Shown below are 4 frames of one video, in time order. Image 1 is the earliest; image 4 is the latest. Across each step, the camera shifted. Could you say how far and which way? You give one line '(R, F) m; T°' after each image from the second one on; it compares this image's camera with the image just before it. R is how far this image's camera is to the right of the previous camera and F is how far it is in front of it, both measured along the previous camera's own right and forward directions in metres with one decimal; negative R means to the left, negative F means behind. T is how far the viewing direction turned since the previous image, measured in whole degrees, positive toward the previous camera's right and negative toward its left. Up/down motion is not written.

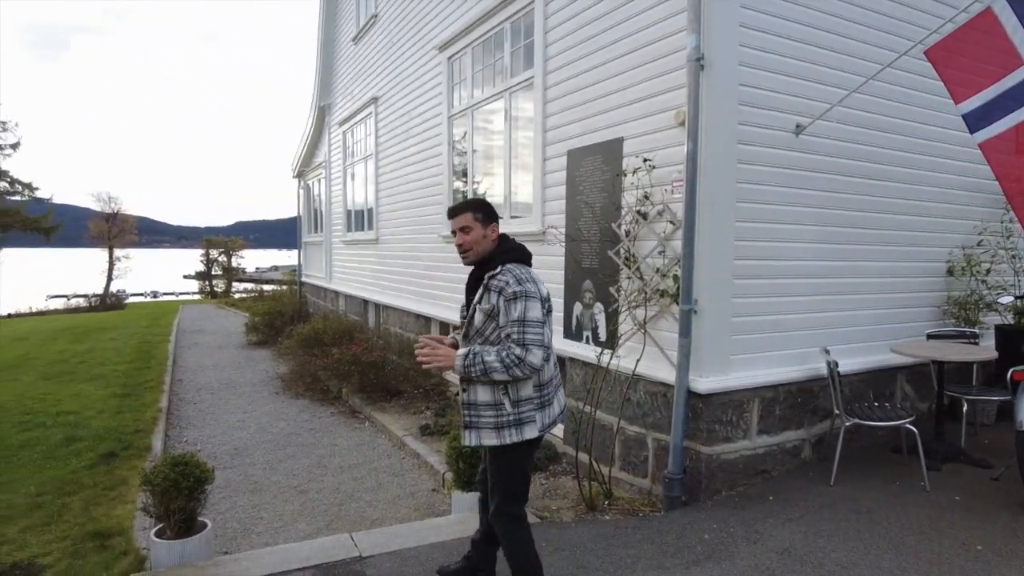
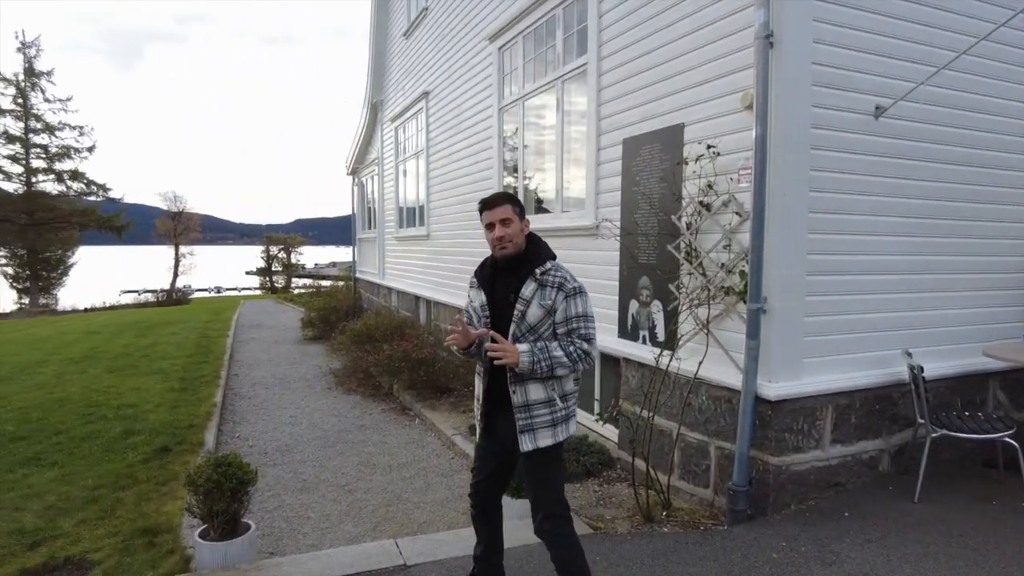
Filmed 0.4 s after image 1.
(0.0, +0.2) m; -5°
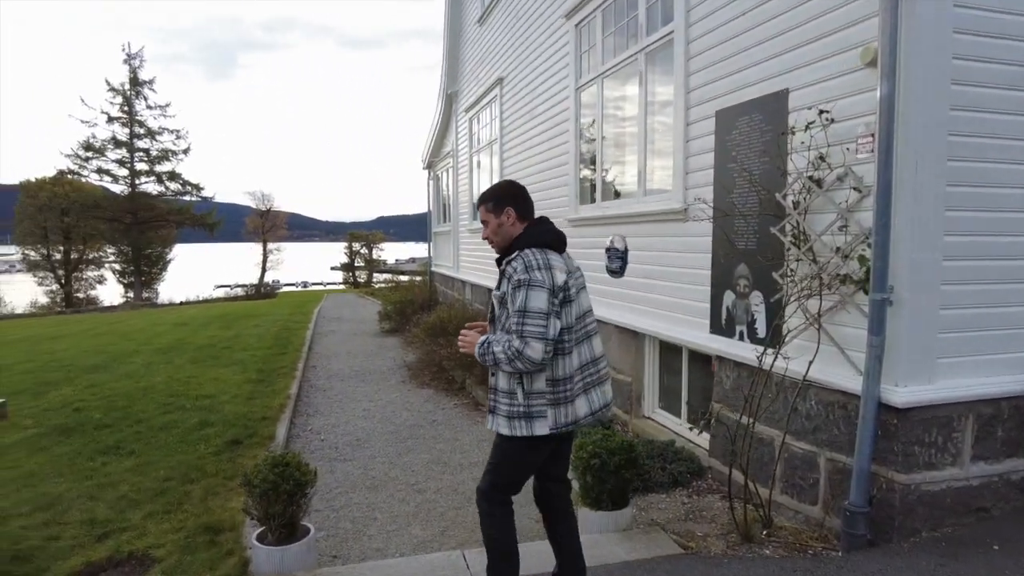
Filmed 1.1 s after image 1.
(0.0, +0.4) m; -7°
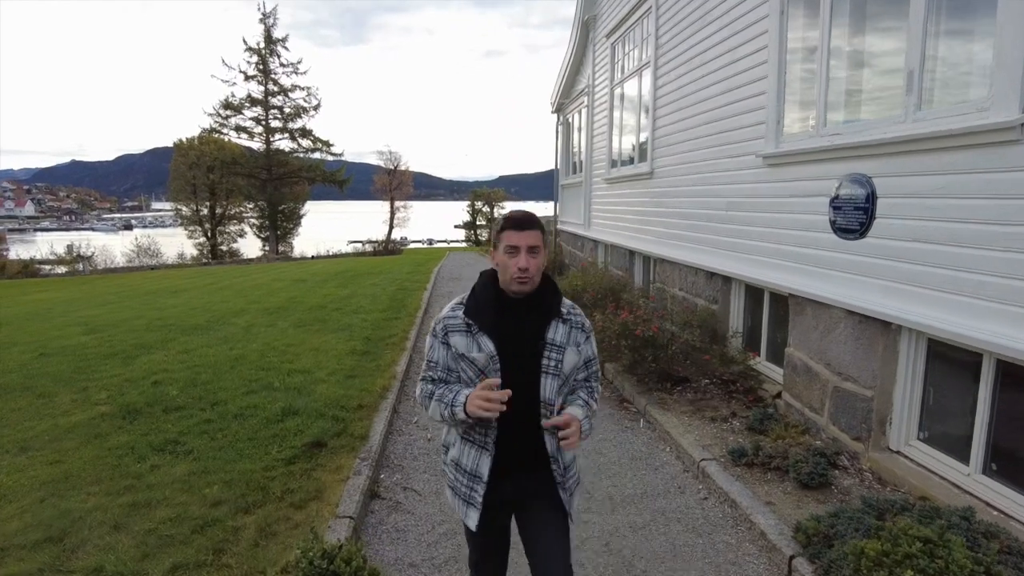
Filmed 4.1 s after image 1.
(-0.4, +1.7) m; -11°
